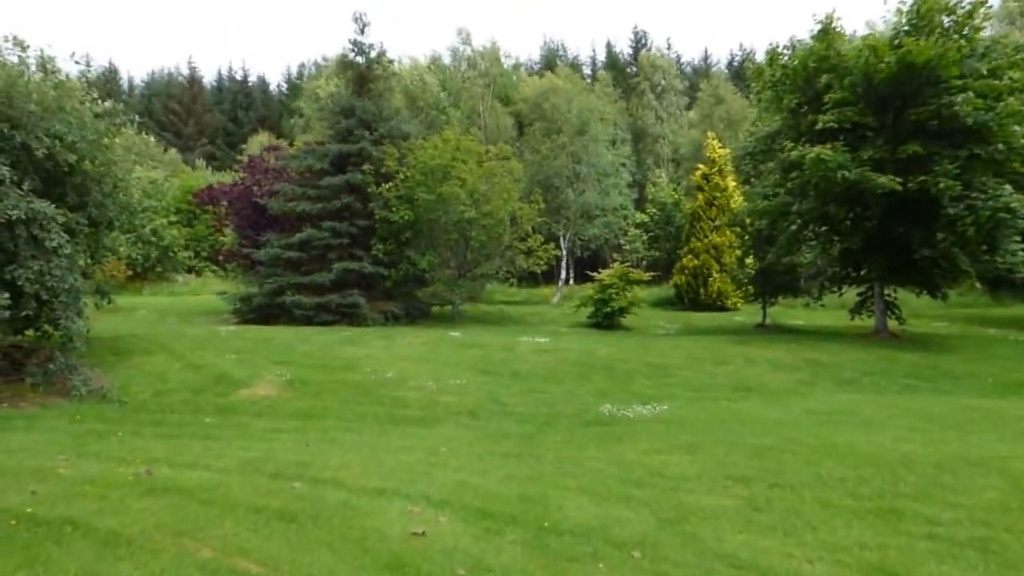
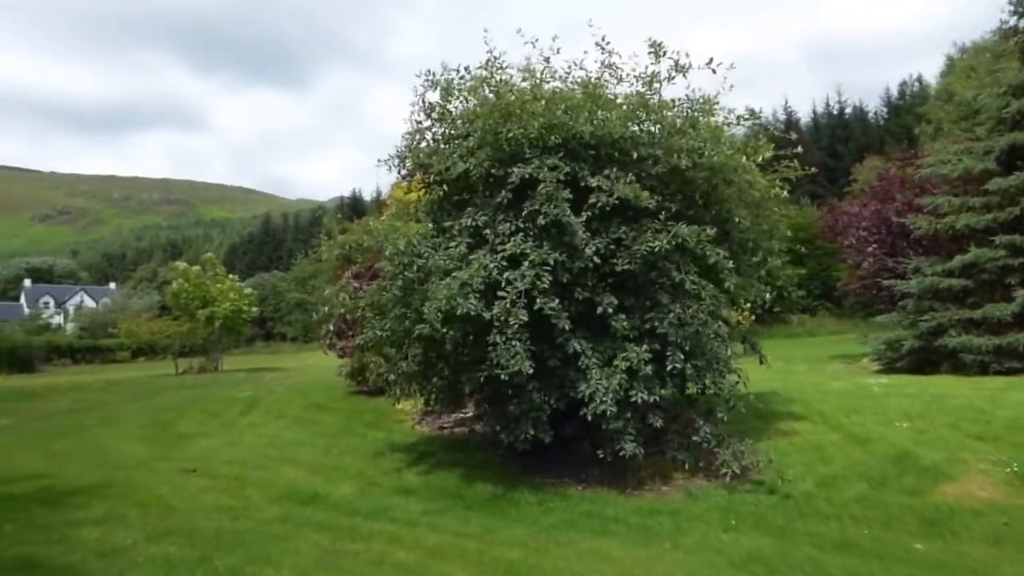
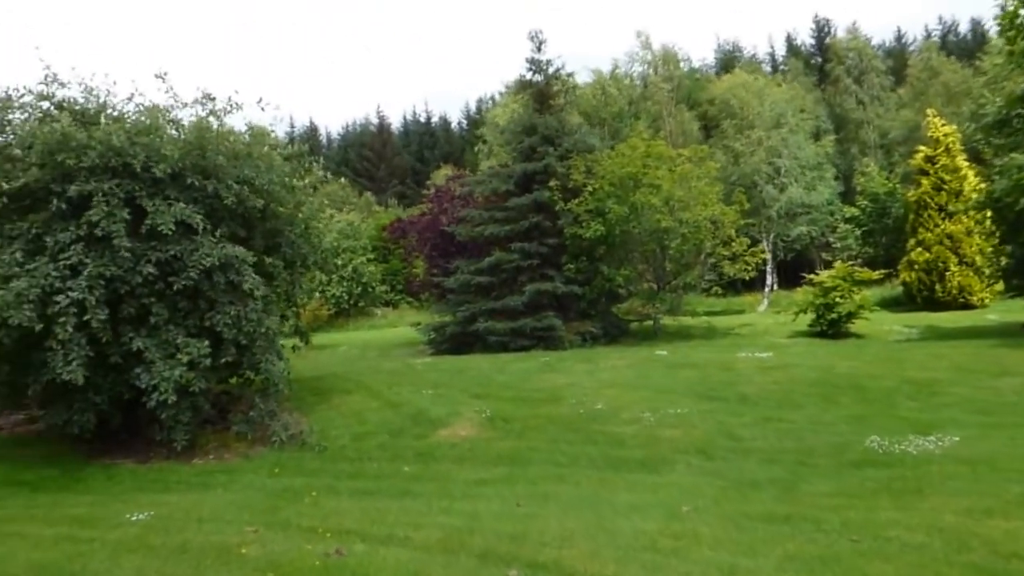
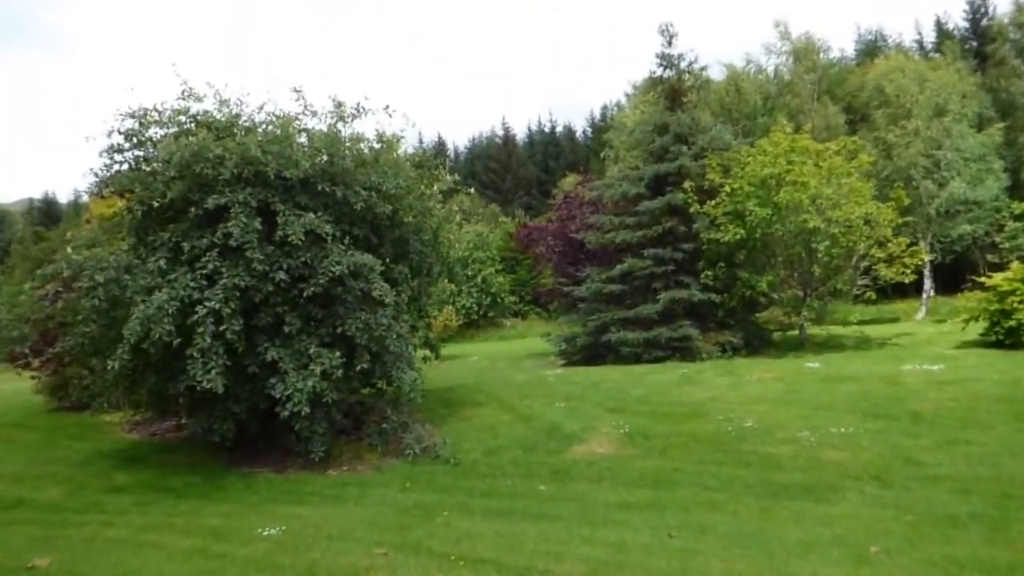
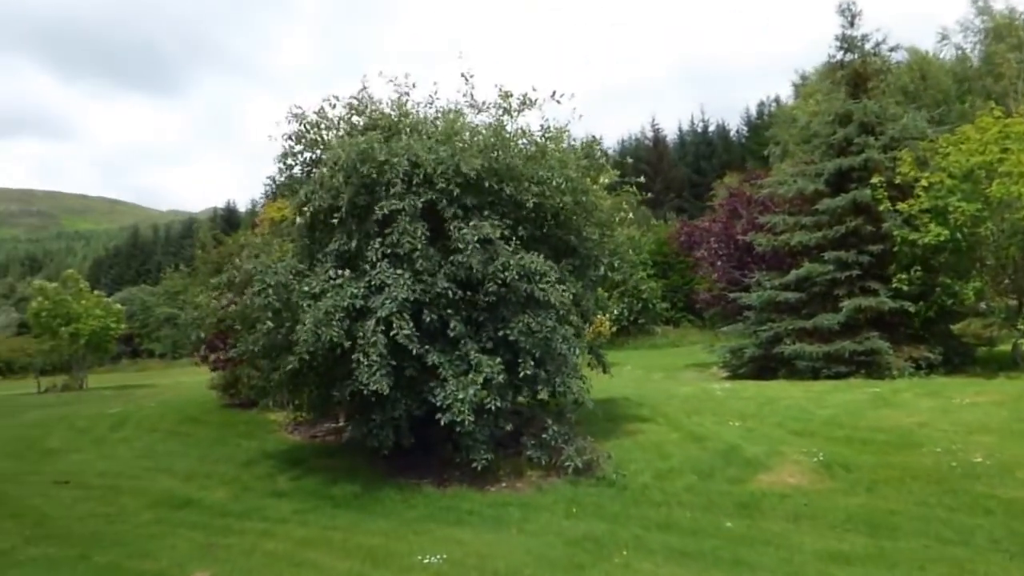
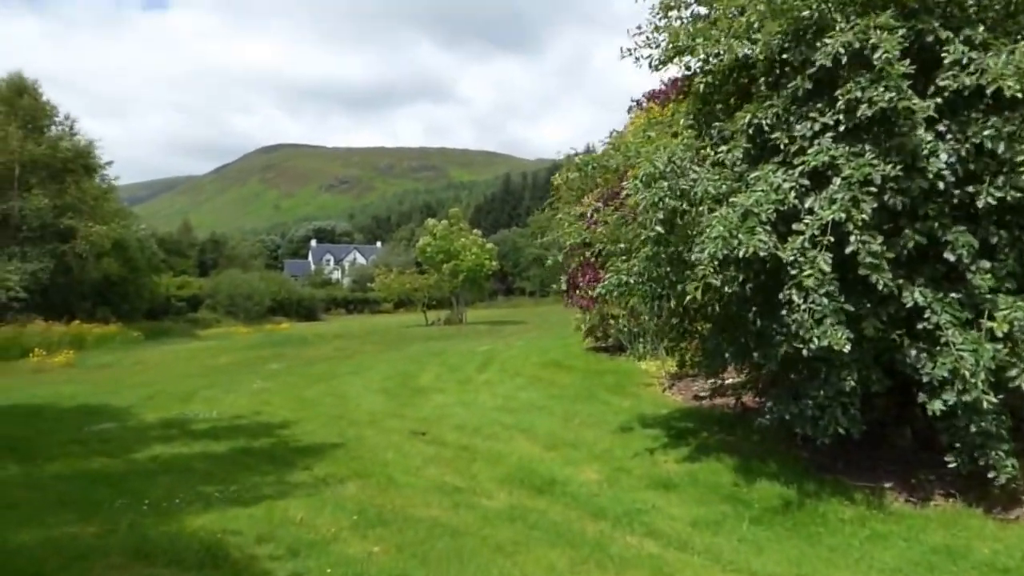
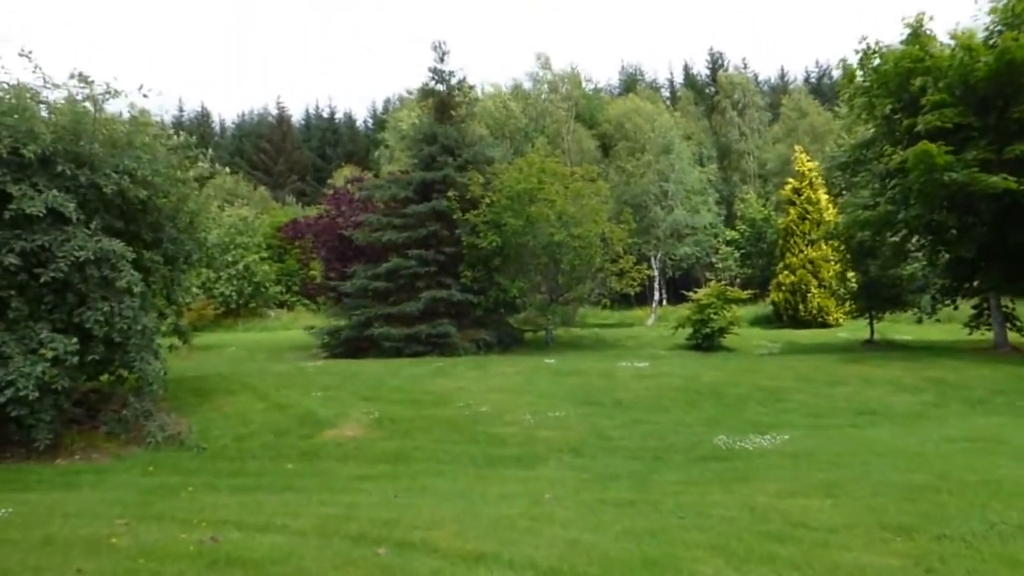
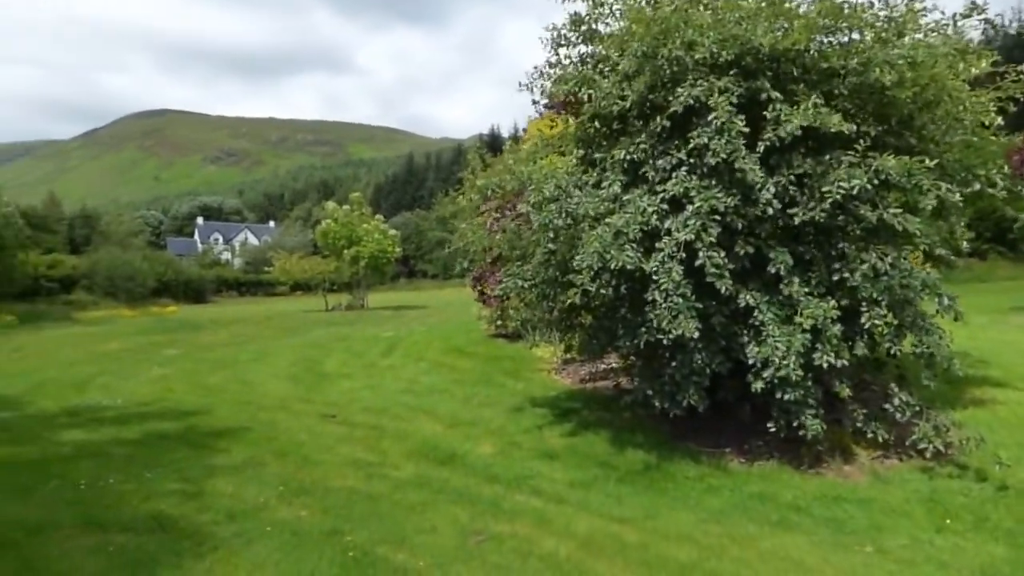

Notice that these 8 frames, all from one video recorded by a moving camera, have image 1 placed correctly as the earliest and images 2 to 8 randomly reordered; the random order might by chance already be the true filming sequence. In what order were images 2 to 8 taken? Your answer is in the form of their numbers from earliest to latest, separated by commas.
7, 3, 4, 5, 2, 8, 6
